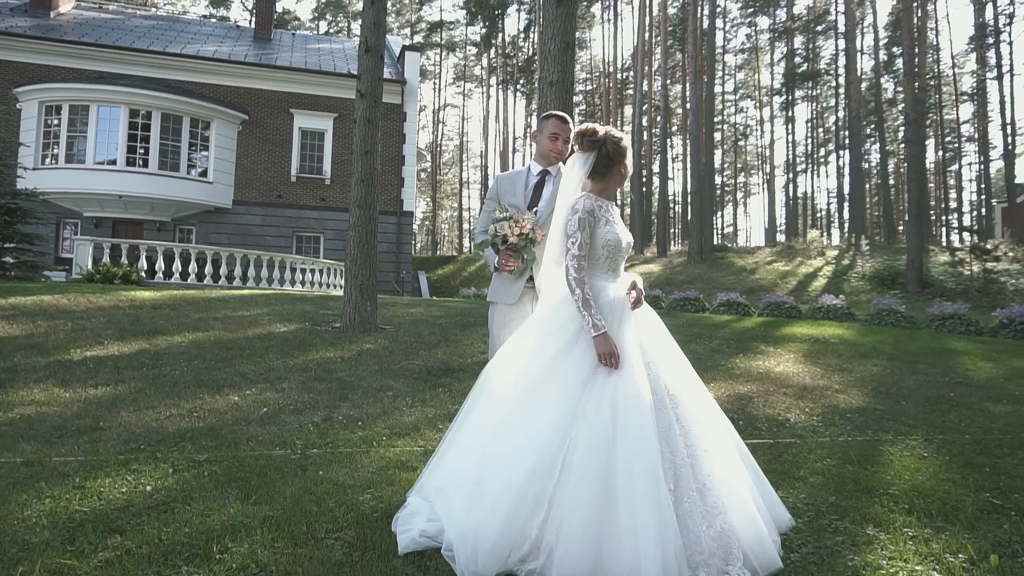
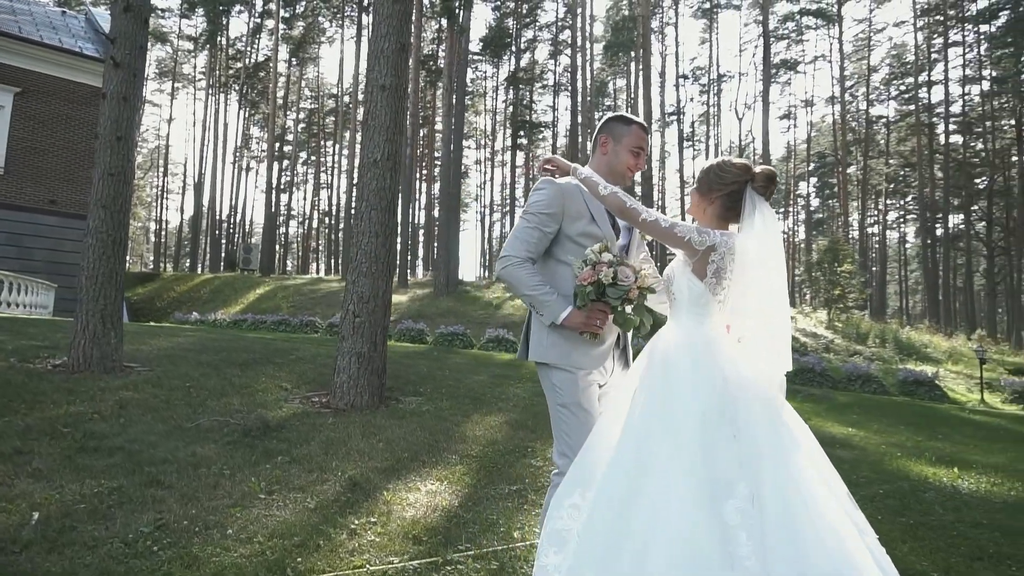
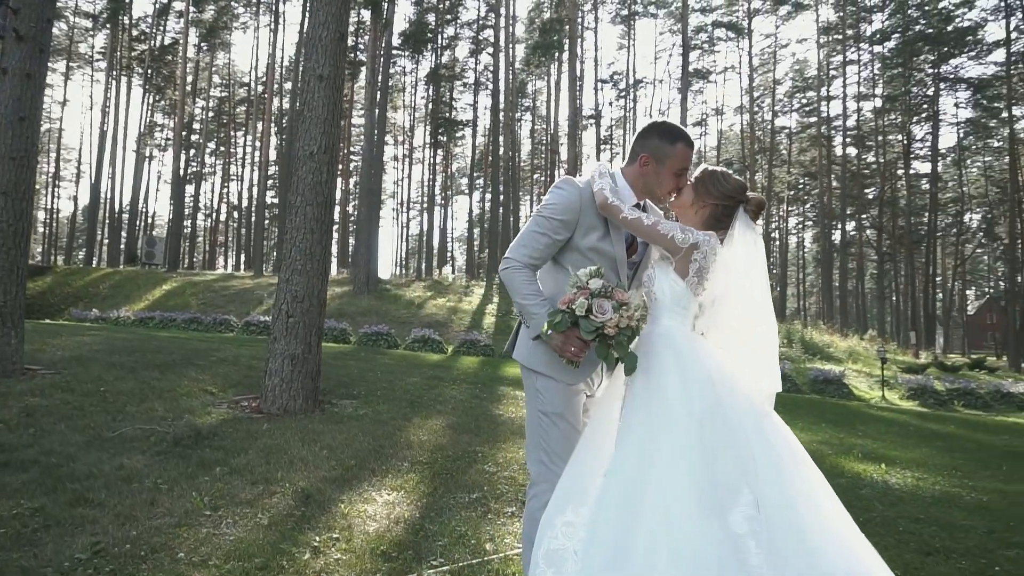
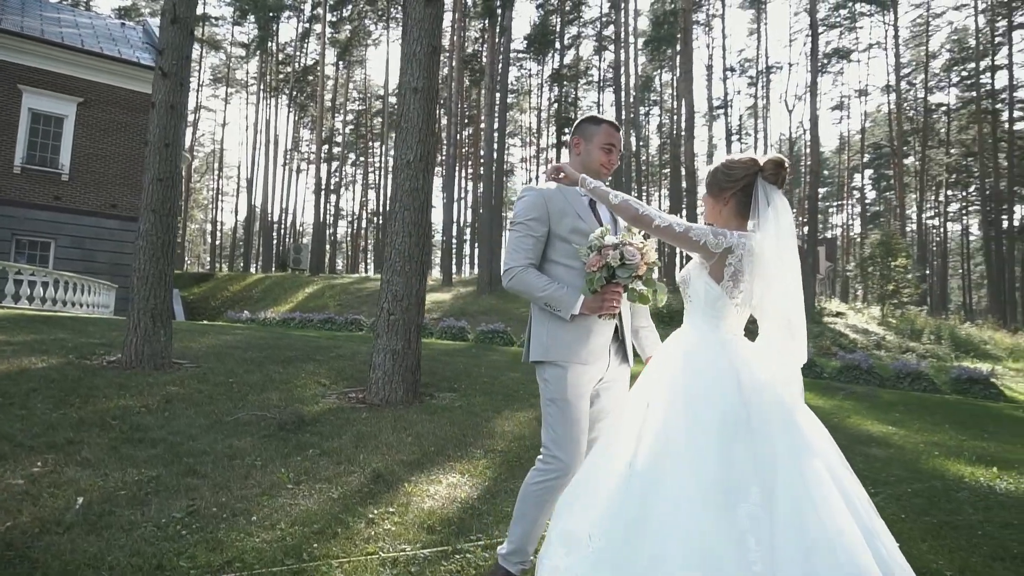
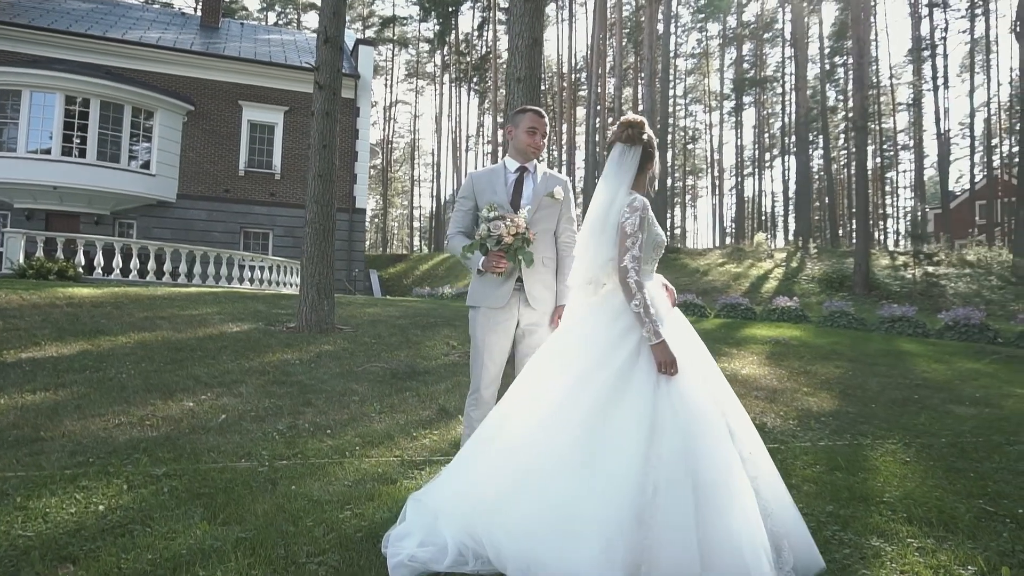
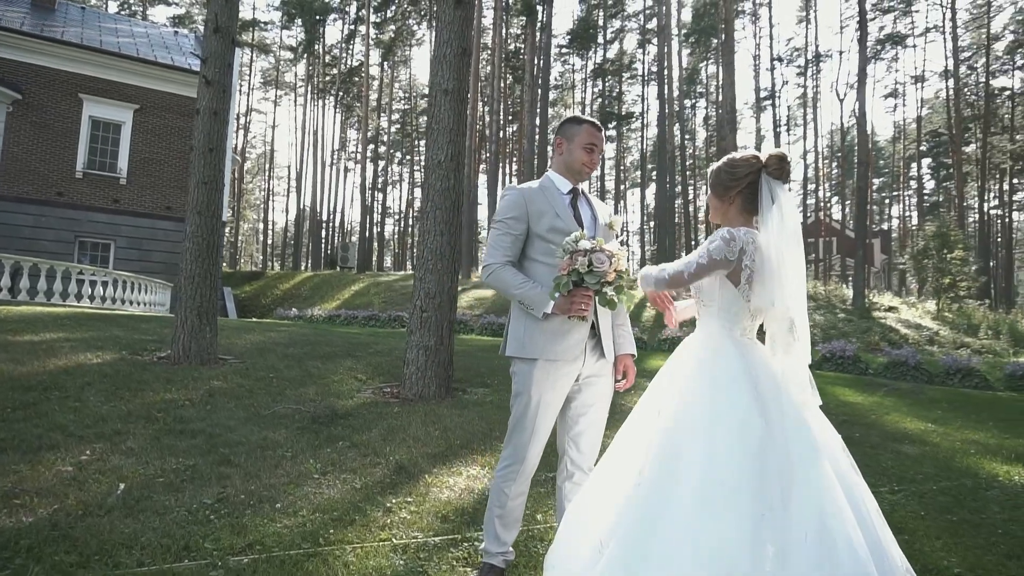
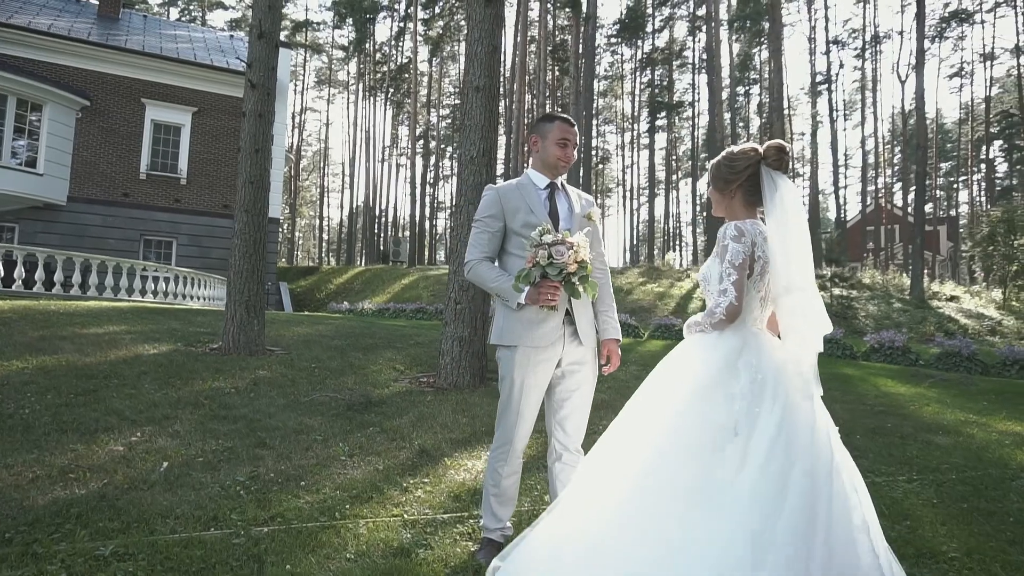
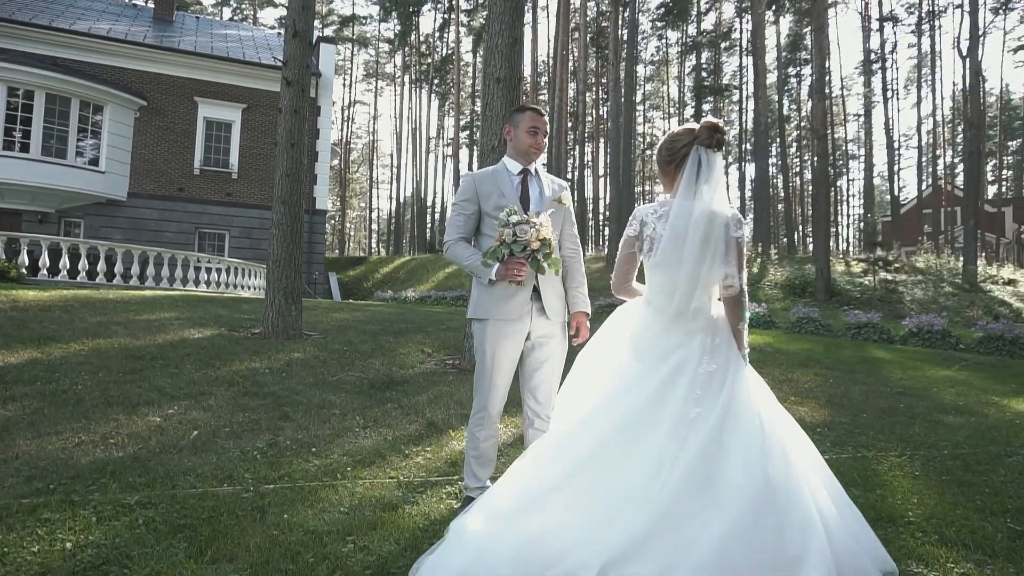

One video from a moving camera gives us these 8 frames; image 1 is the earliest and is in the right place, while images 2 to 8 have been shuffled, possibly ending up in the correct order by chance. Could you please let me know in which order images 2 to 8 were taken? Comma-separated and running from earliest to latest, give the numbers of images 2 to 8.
5, 8, 7, 6, 4, 2, 3
